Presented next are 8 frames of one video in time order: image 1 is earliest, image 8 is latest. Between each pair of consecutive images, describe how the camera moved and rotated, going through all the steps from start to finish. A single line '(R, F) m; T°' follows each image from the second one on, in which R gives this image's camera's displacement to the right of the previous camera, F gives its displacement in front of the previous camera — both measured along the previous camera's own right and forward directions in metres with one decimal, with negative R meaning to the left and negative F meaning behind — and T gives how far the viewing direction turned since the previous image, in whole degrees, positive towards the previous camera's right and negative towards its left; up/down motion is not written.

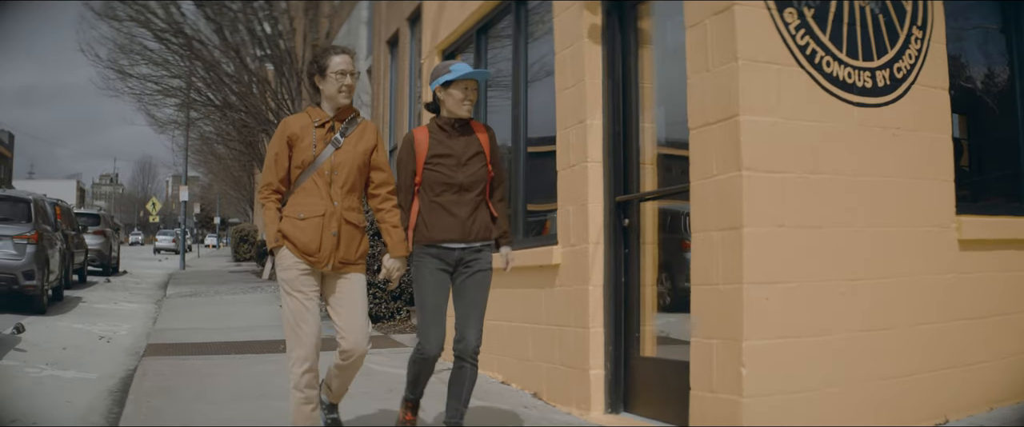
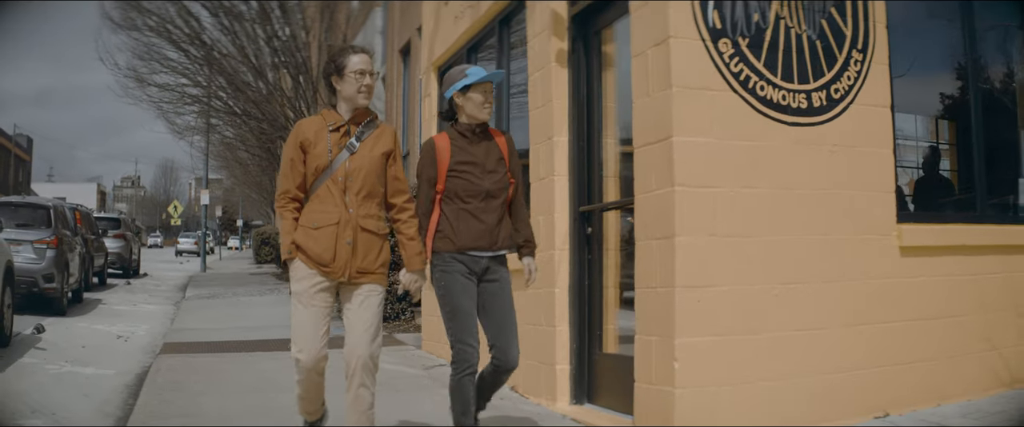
(+0.2, -0.4) m; -1°
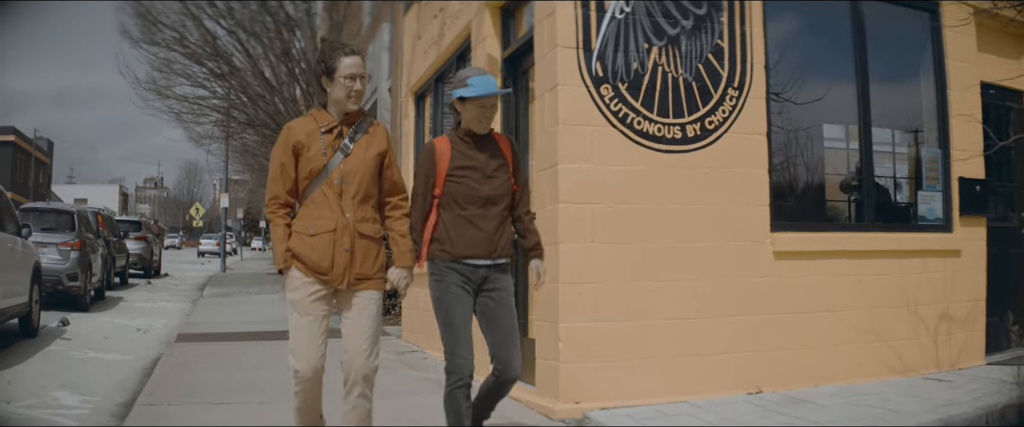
(+0.5, -0.9) m; -1°
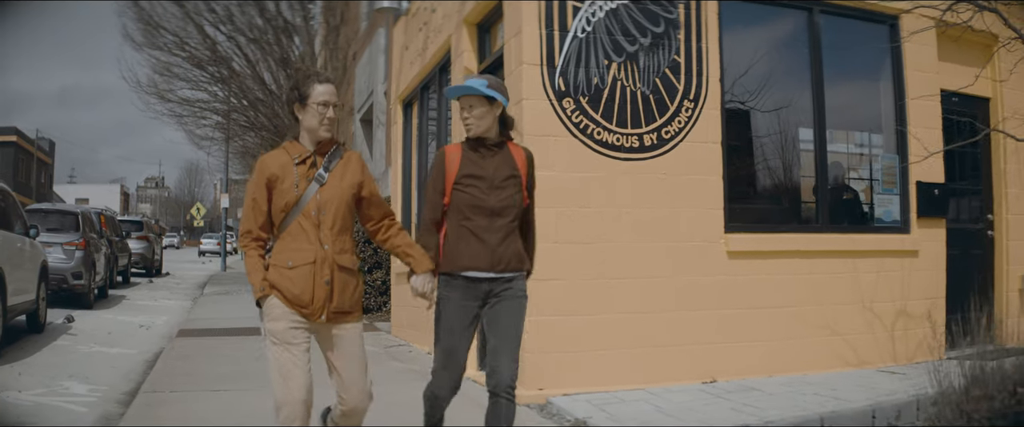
(+0.2, -0.4) m; 0°
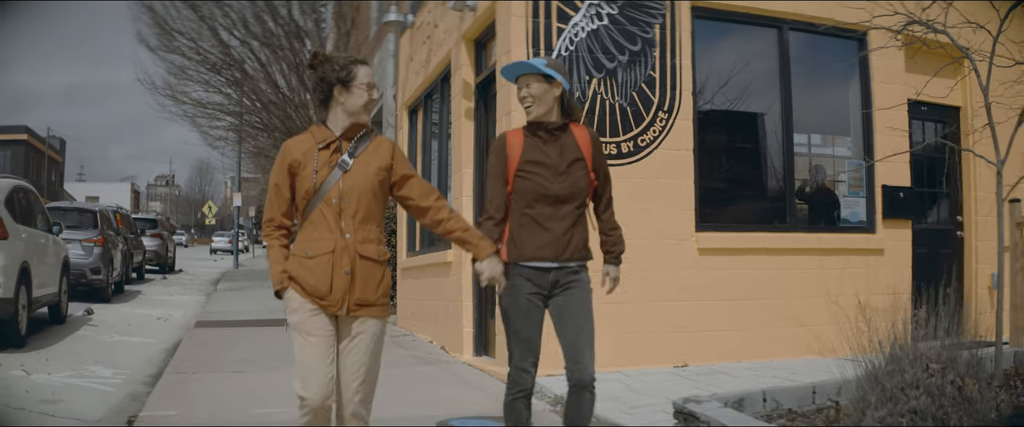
(+0.1, -0.6) m; -1°
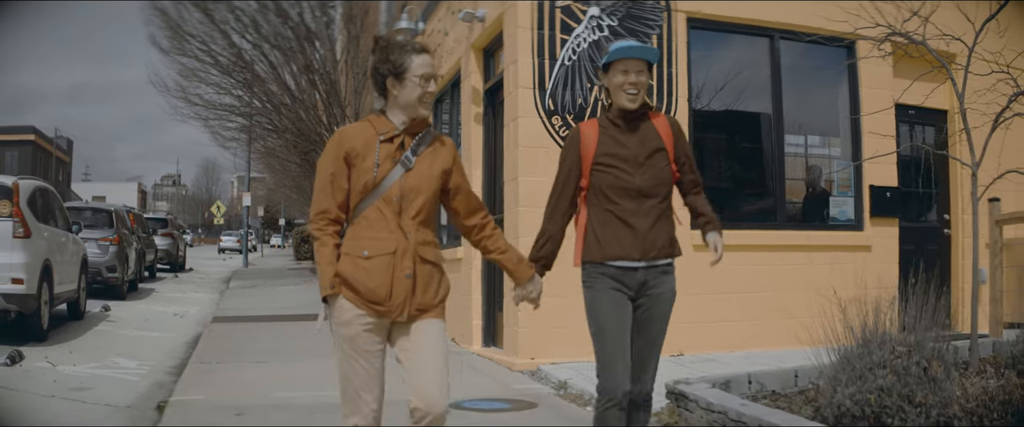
(0.0, -0.4) m; 0°
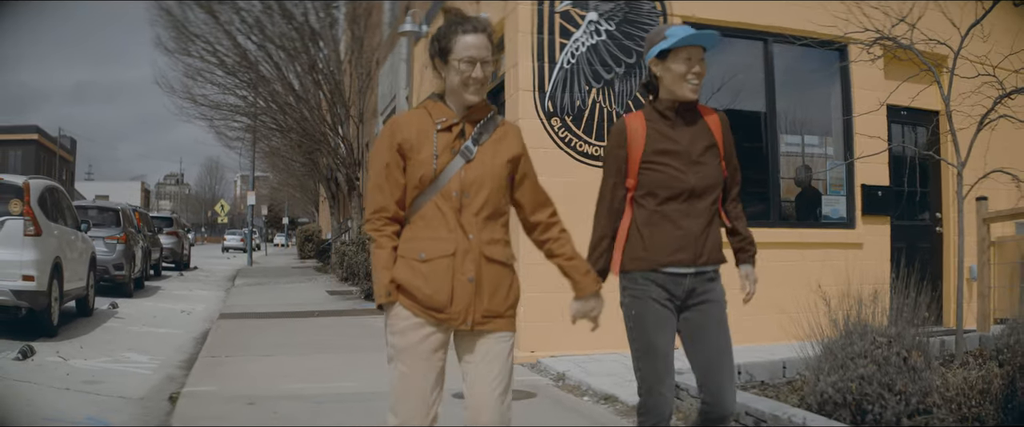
(0.0, -0.2) m; 0°
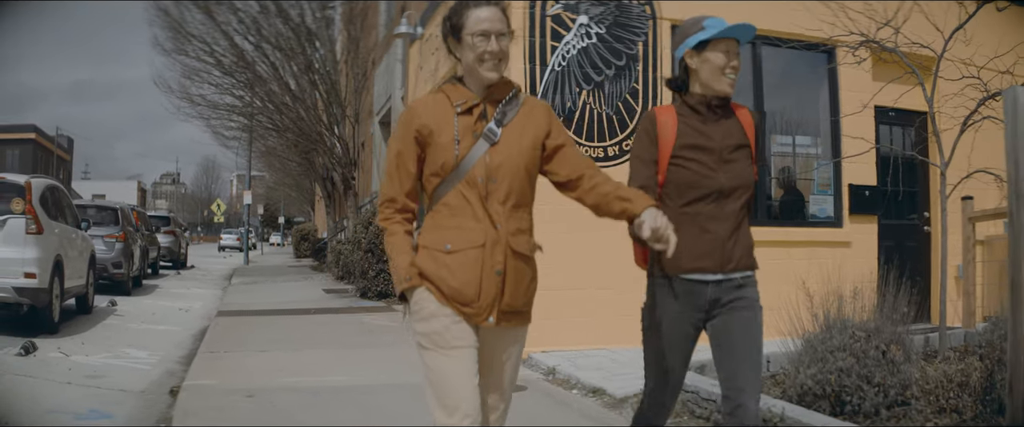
(0.0, -0.1) m; 0°
